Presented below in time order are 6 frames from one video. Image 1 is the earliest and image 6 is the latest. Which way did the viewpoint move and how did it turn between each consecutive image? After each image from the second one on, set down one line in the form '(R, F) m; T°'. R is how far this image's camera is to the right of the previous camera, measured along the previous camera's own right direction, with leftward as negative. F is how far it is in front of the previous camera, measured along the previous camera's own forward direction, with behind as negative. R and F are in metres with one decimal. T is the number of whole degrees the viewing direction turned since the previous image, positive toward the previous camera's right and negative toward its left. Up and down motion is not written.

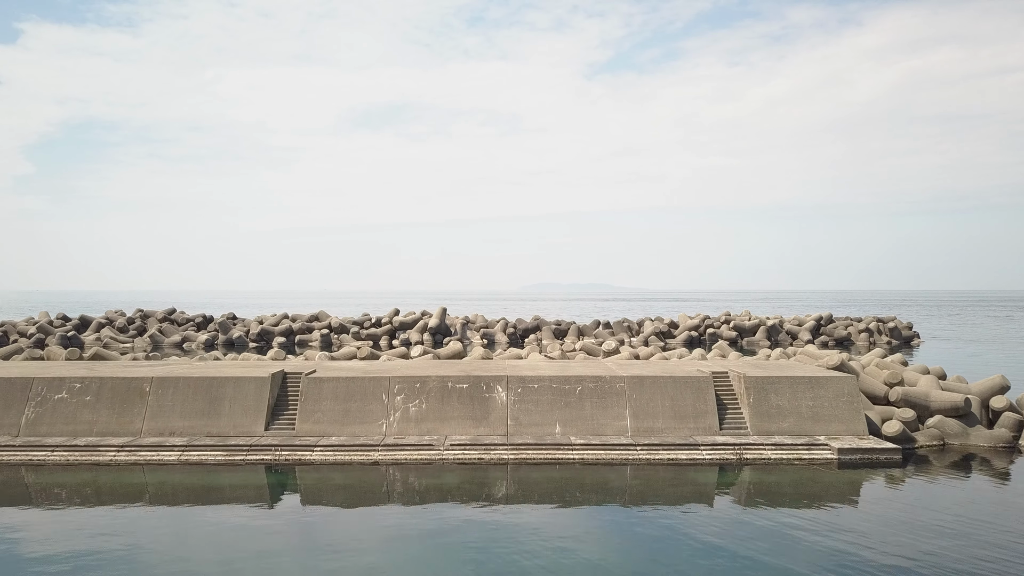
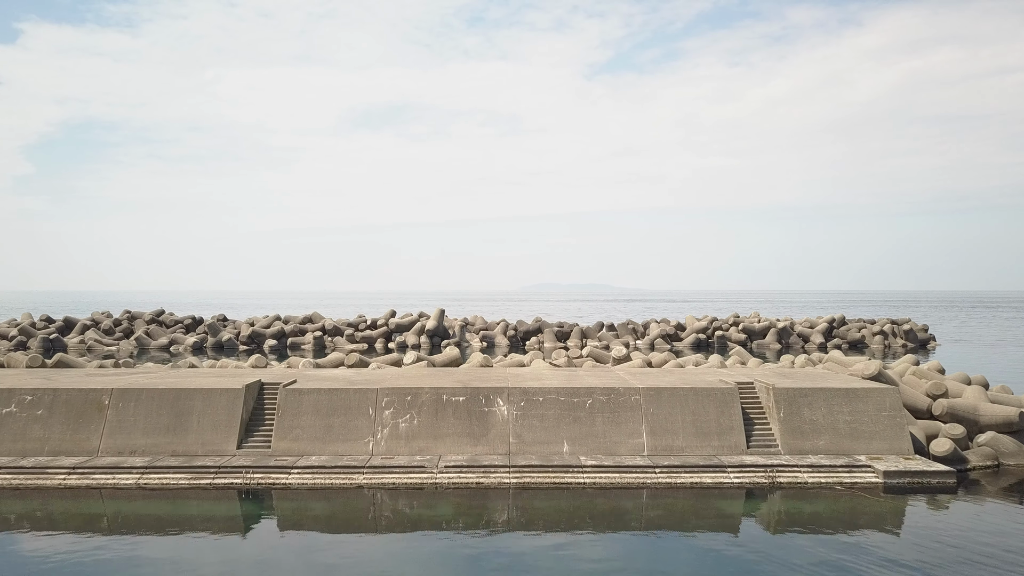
(0.0, +1.1) m; 0°
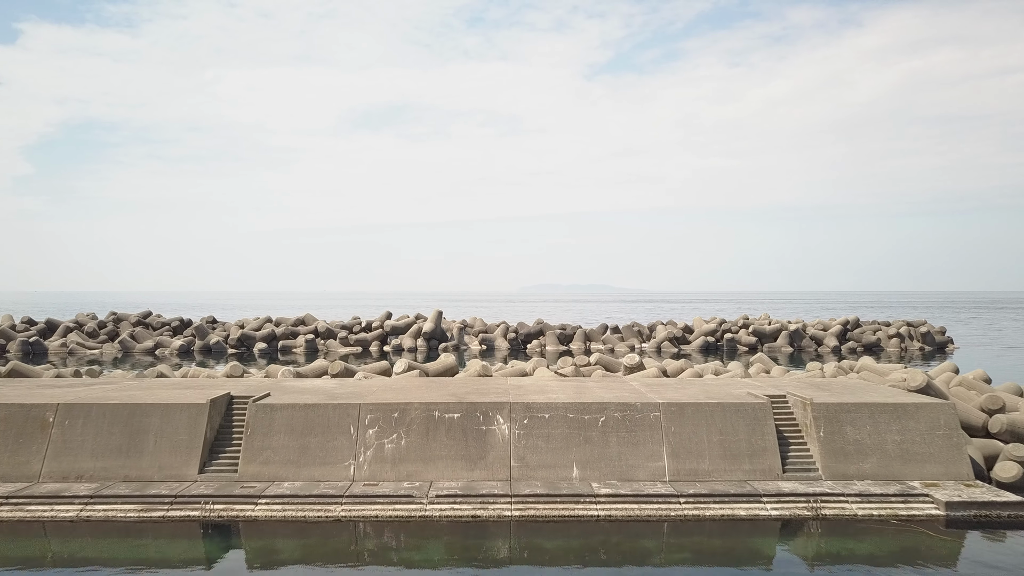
(0.0, +1.2) m; 0°
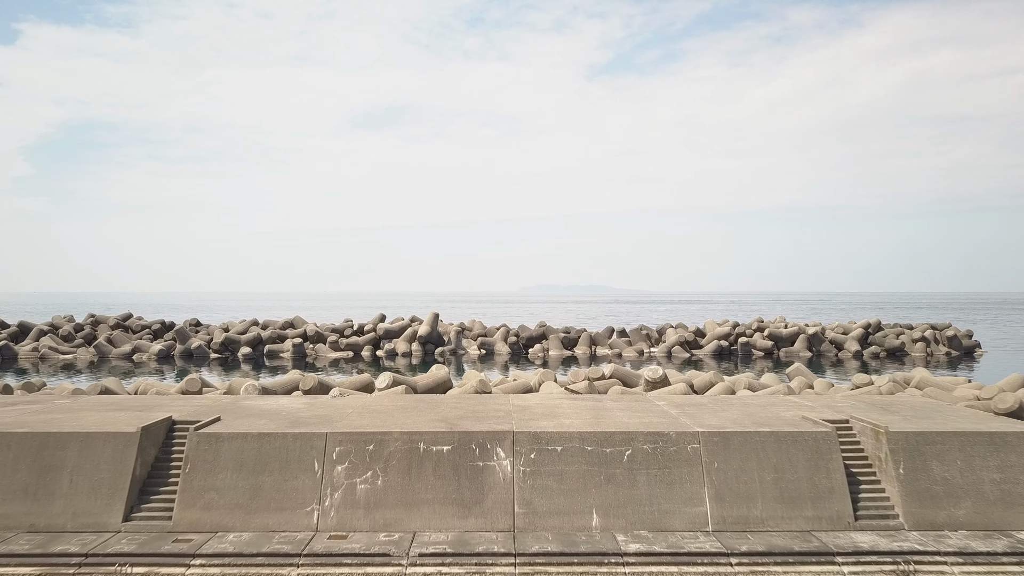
(0.0, +1.6) m; 0°
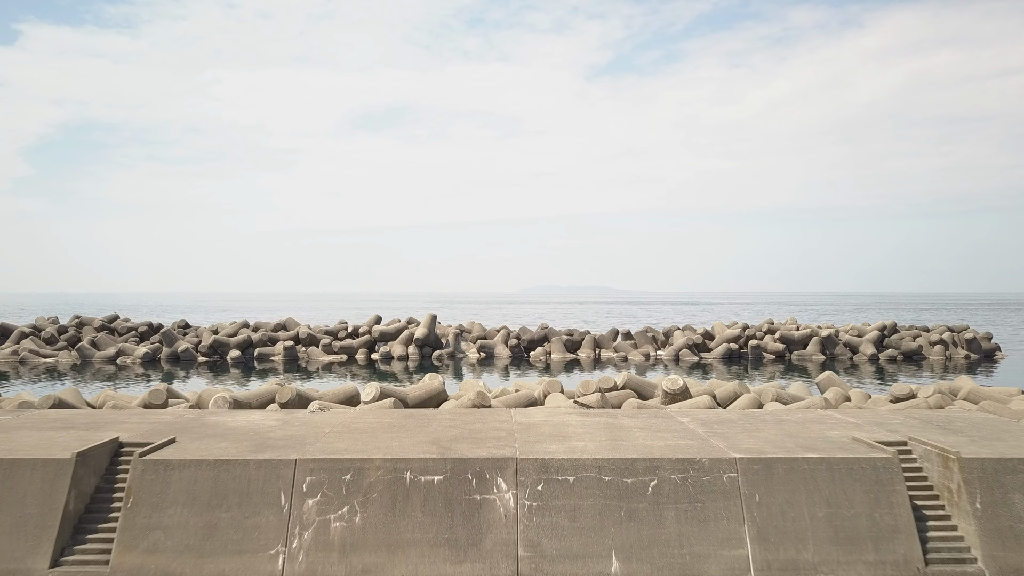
(0.0, +1.1) m; 0°
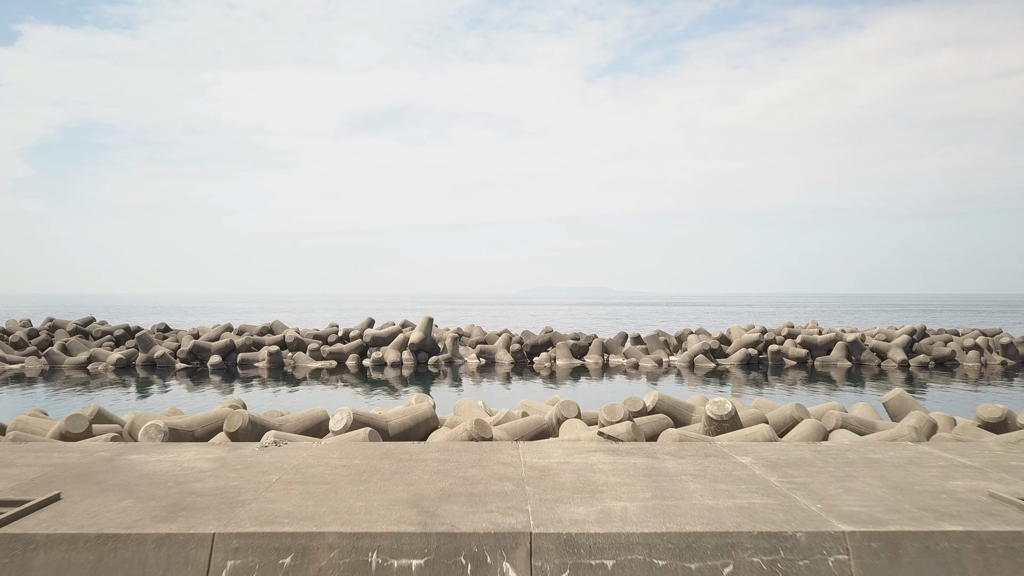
(-0.1, +1.7) m; 0°
